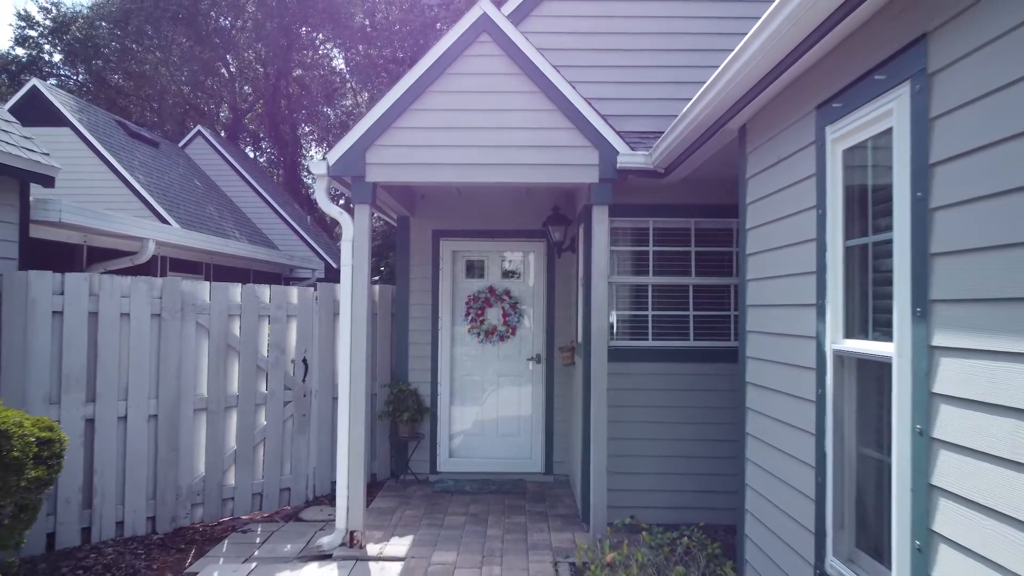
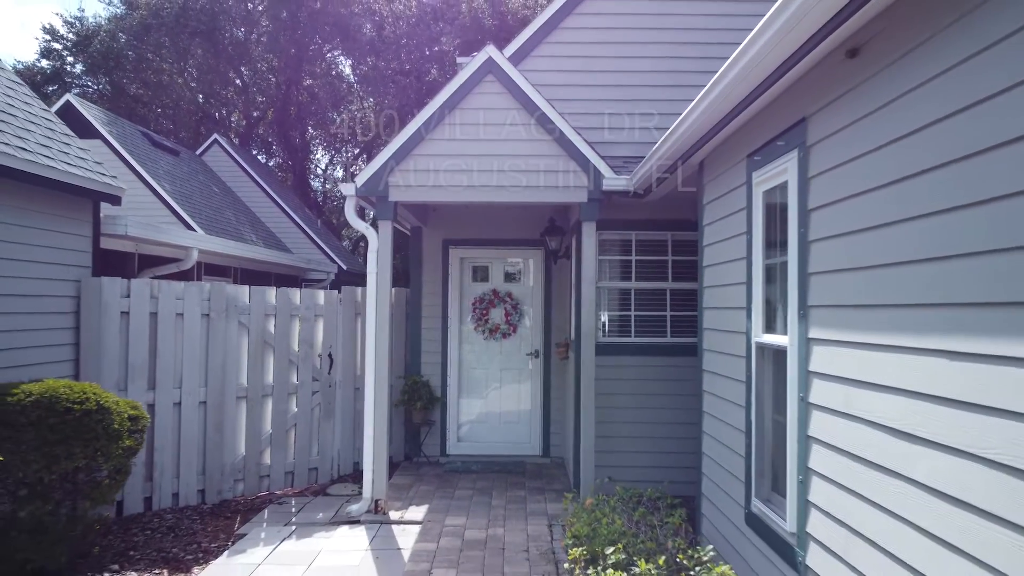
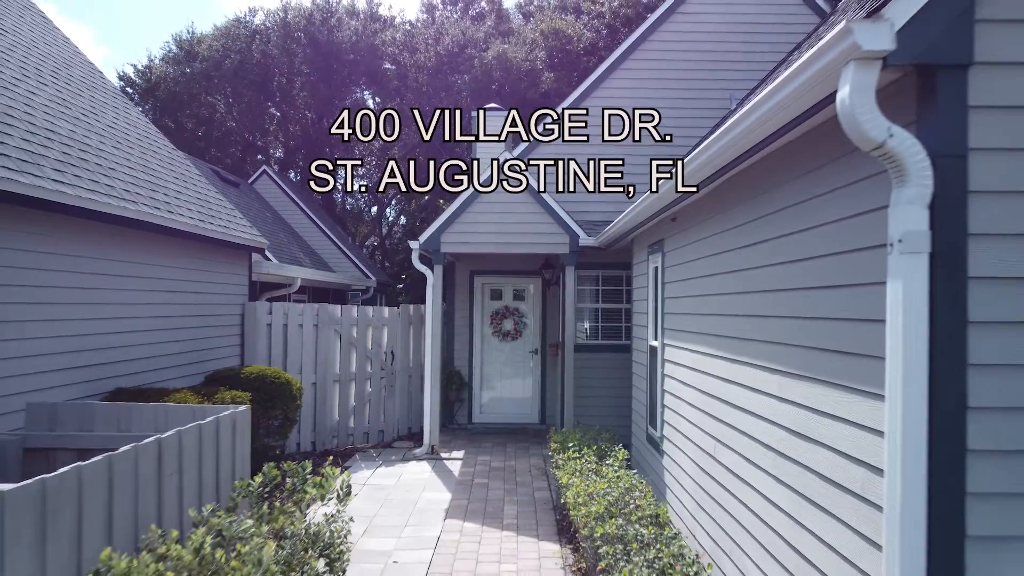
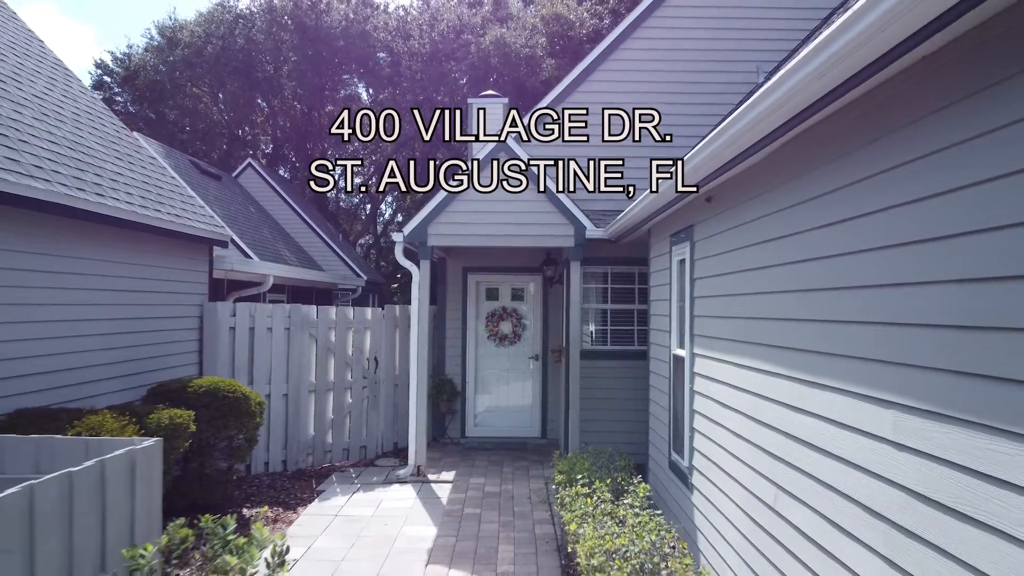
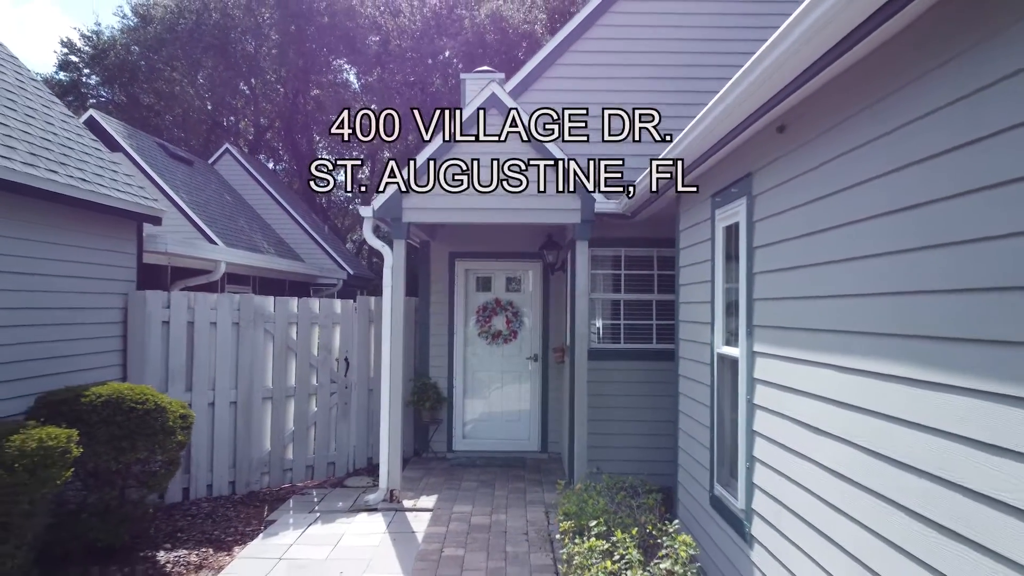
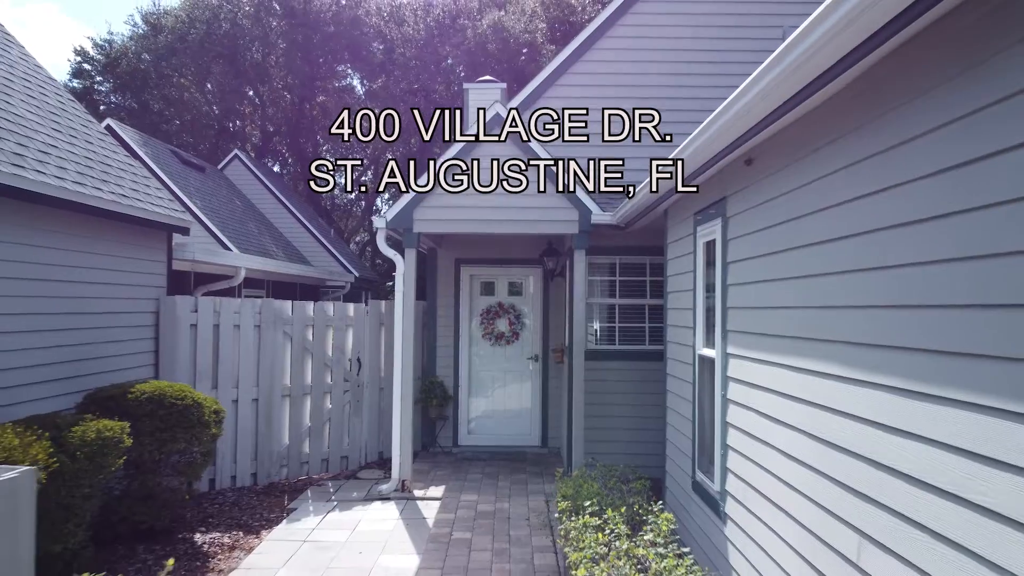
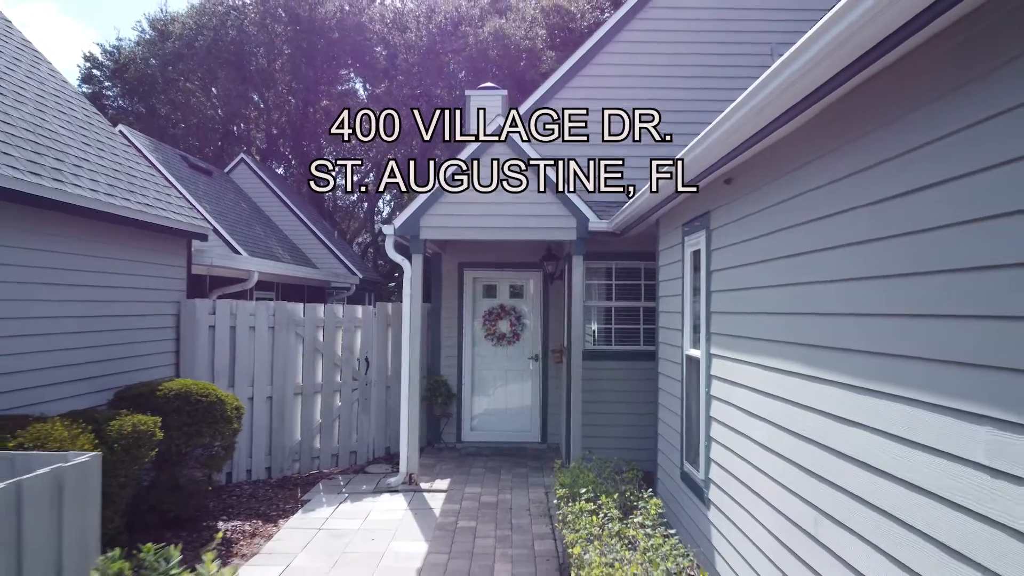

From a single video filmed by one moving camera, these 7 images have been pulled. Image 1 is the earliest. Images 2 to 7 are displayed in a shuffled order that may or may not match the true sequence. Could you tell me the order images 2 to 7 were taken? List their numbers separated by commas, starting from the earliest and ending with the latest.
2, 5, 6, 7, 4, 3
